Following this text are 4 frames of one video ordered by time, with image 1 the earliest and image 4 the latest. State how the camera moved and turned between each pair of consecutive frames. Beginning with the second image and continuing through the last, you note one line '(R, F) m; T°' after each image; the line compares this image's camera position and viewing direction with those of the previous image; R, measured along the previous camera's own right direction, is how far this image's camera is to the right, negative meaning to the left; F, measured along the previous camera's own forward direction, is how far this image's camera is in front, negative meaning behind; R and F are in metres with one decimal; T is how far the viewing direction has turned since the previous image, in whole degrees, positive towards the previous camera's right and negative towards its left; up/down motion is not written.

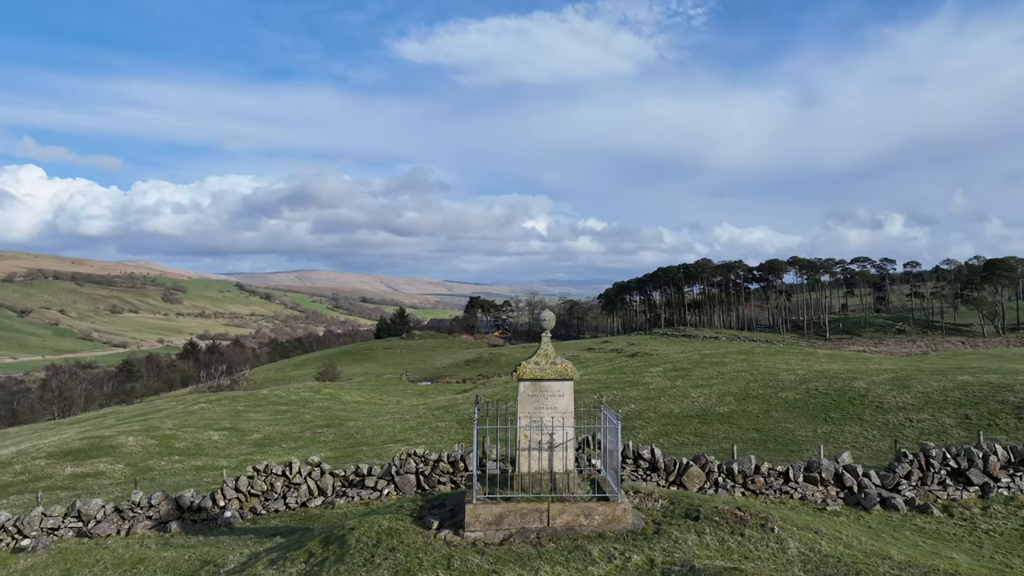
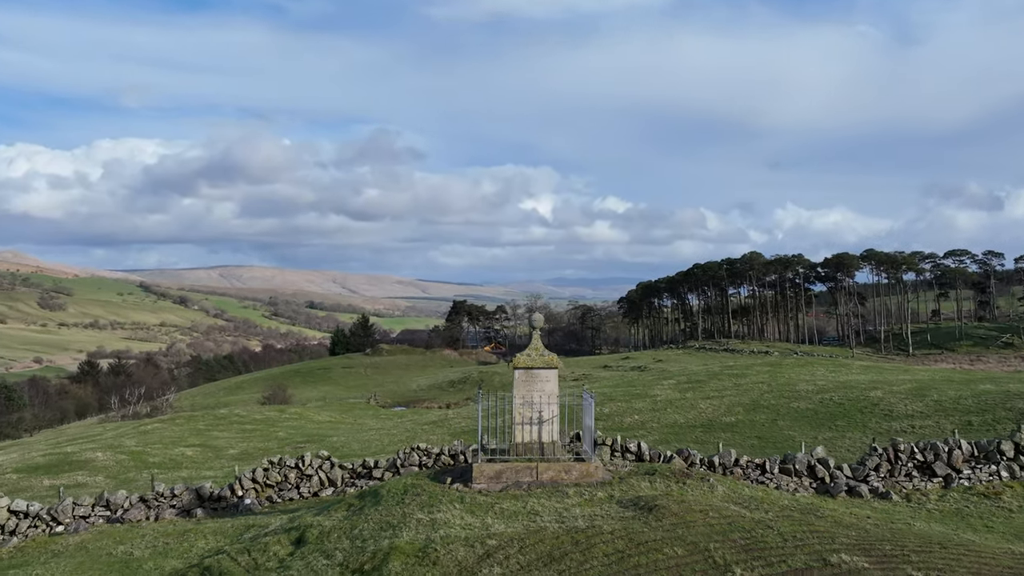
(0.0, -1.8) m; +1°
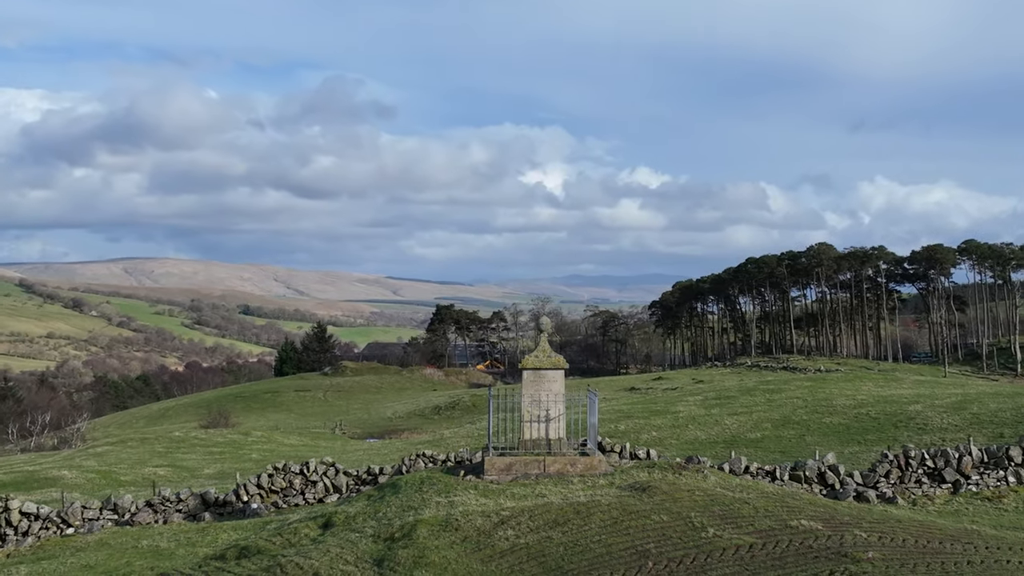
(0.0, -0.8) m; -1°
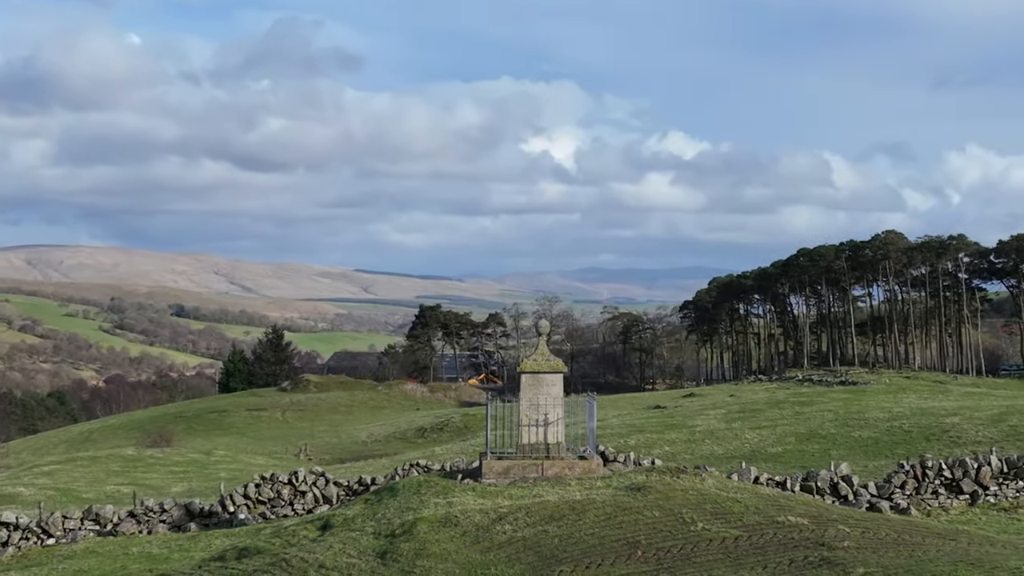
(+0.1, +1.1) m; 0°
